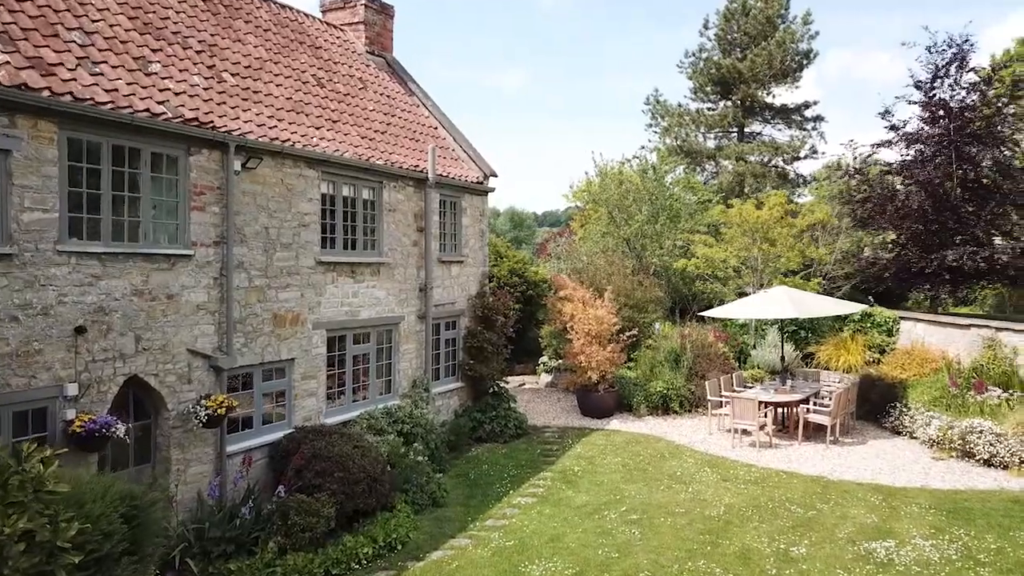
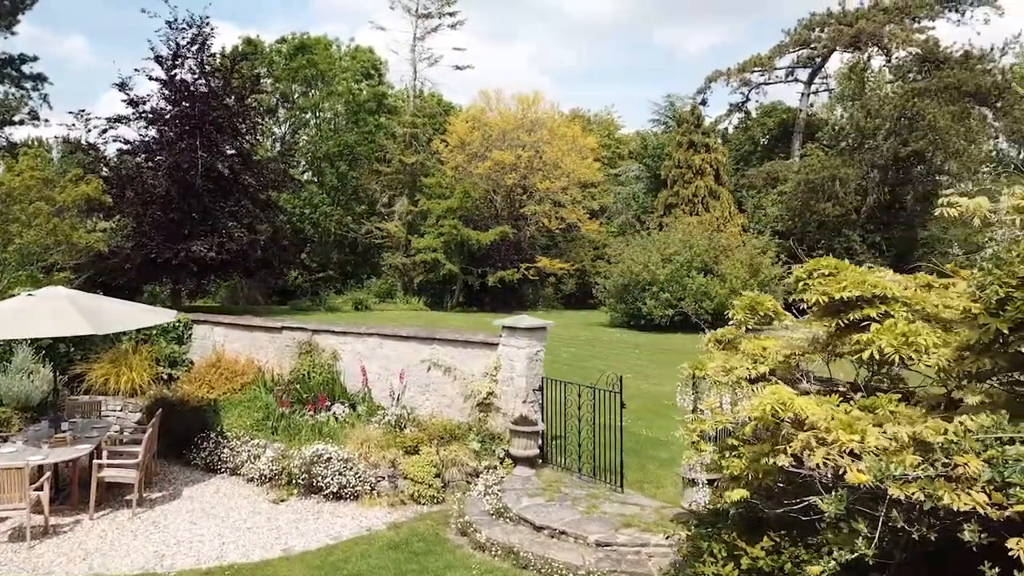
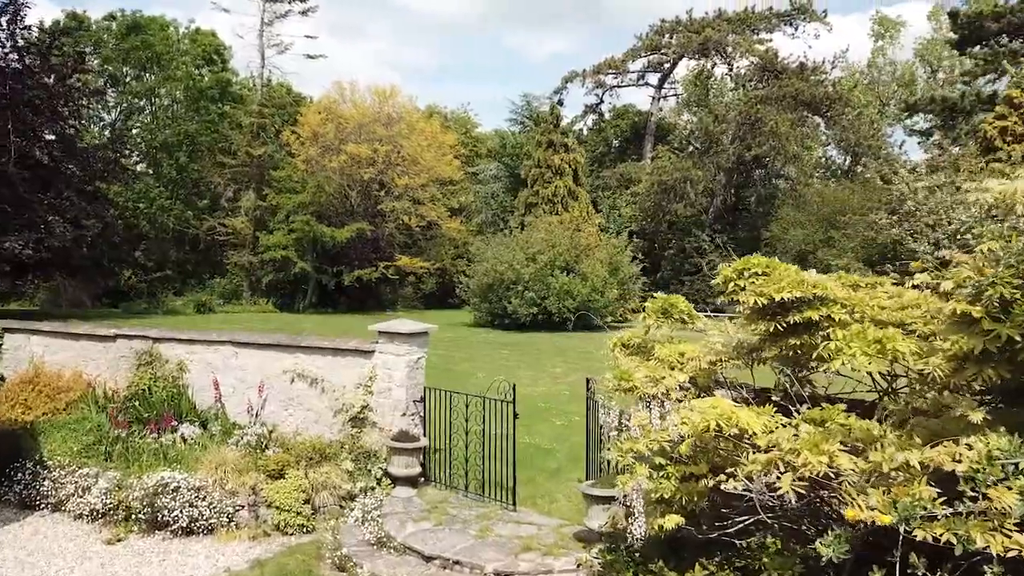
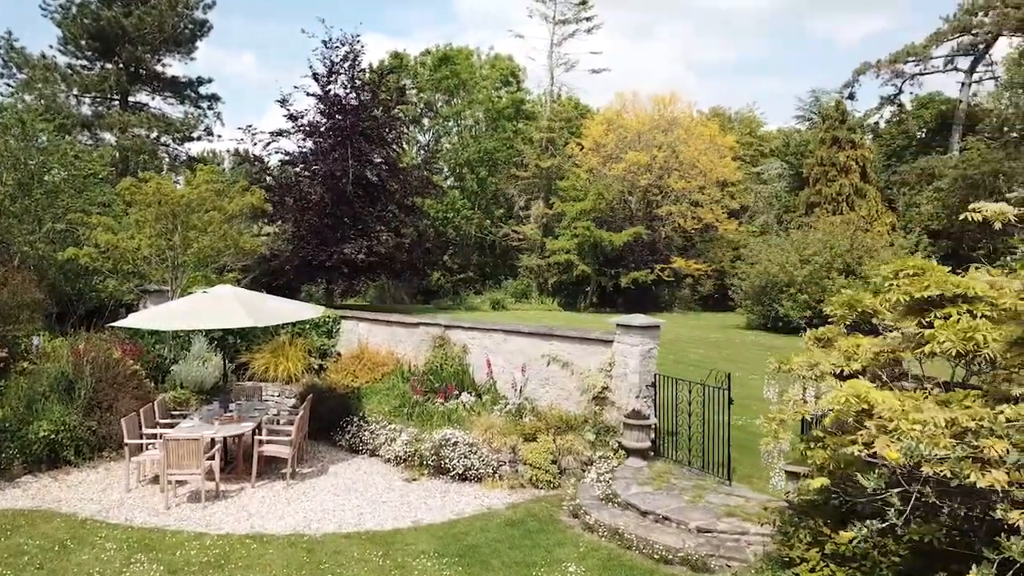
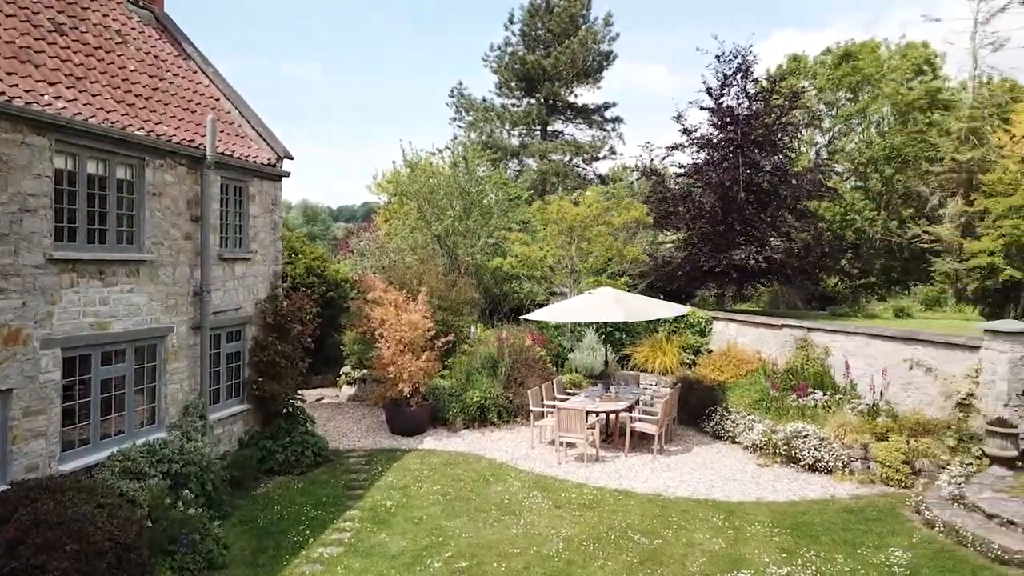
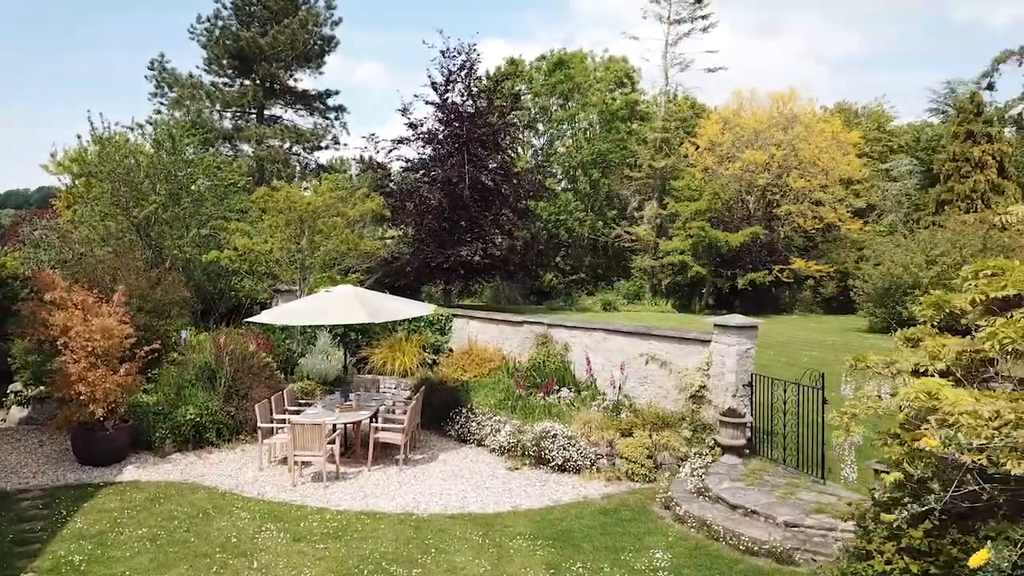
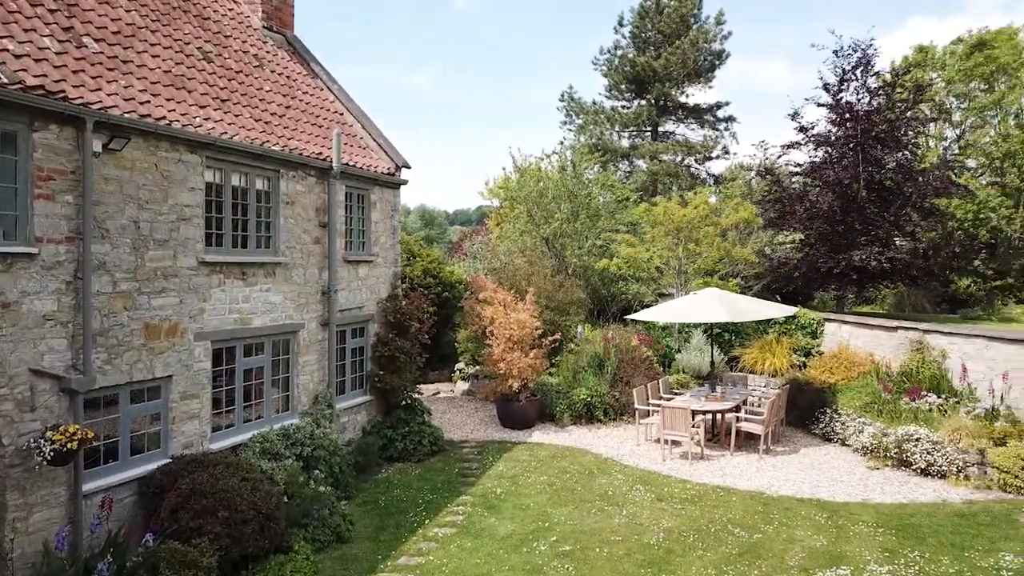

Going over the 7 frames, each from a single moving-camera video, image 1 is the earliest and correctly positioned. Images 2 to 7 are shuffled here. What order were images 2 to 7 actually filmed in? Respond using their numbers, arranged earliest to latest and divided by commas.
7, 5, 6, 4, 2, 3
